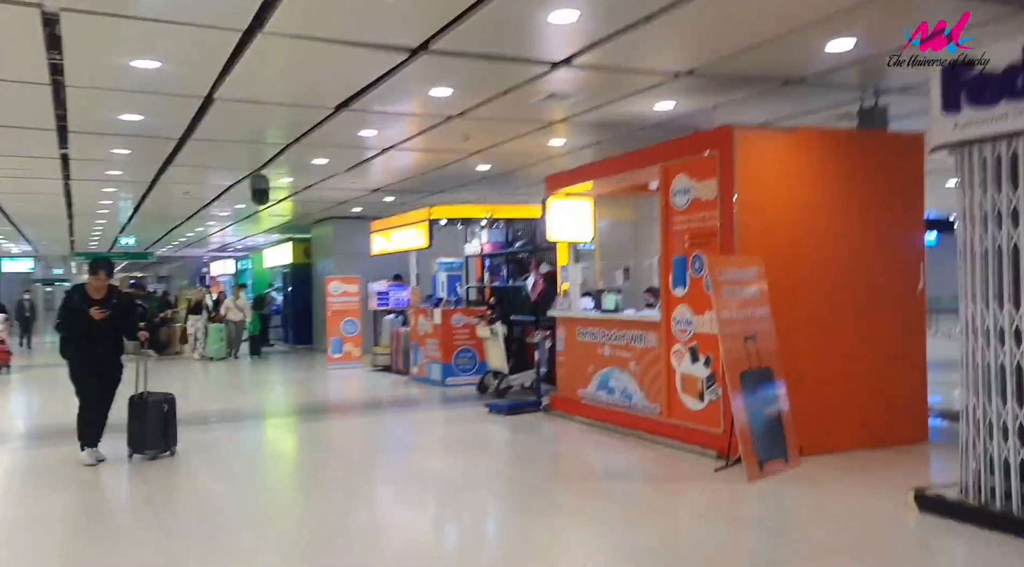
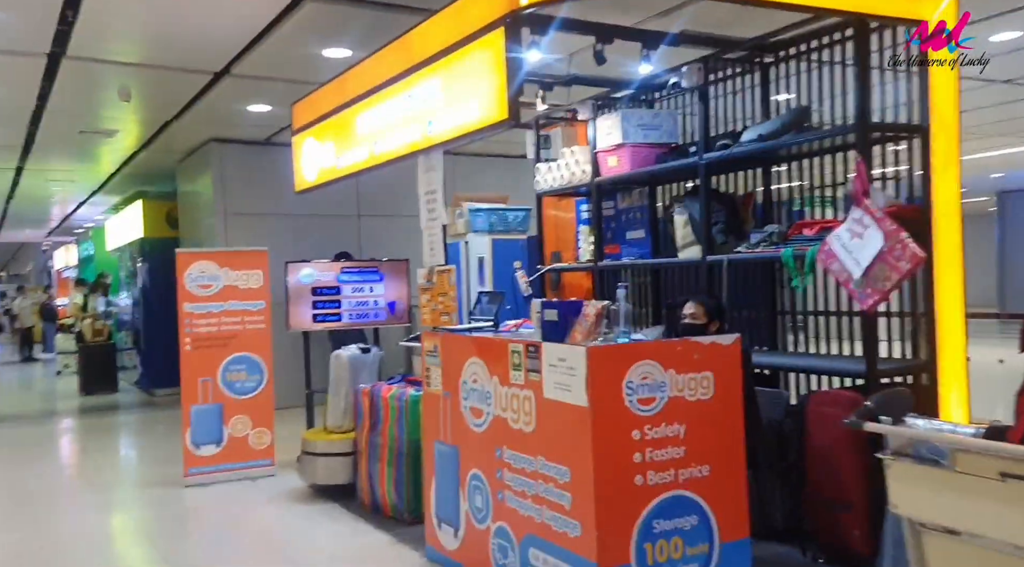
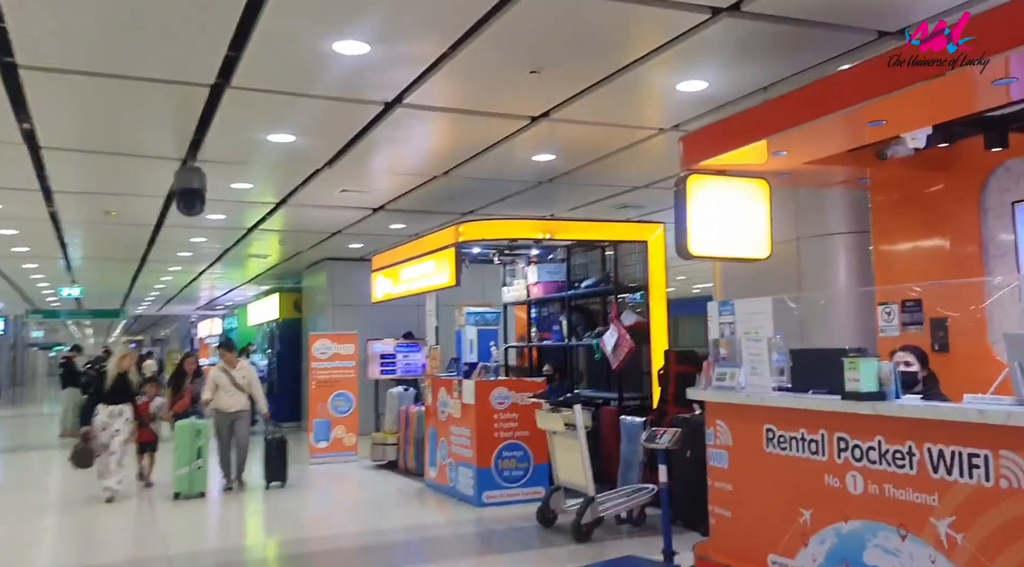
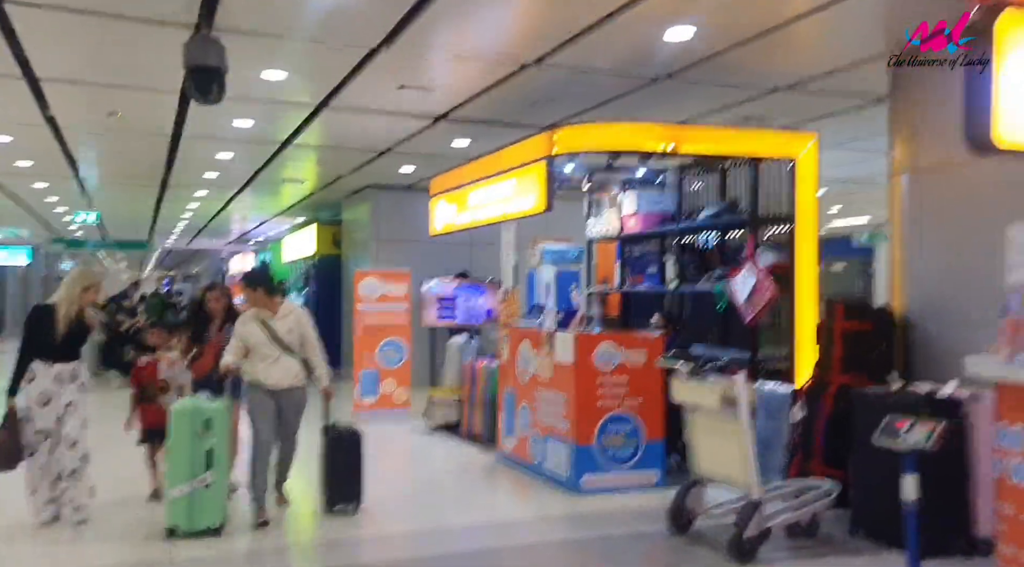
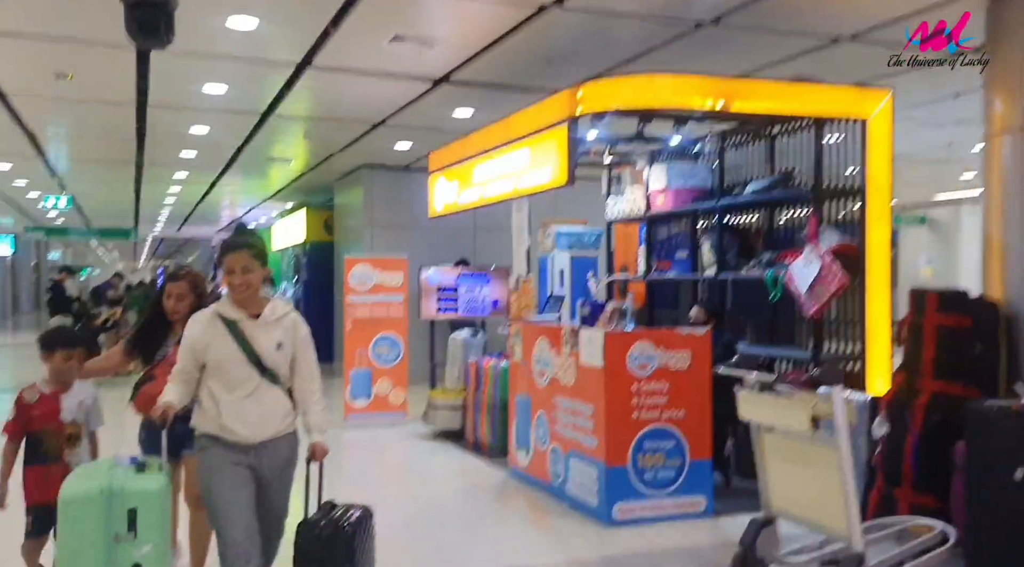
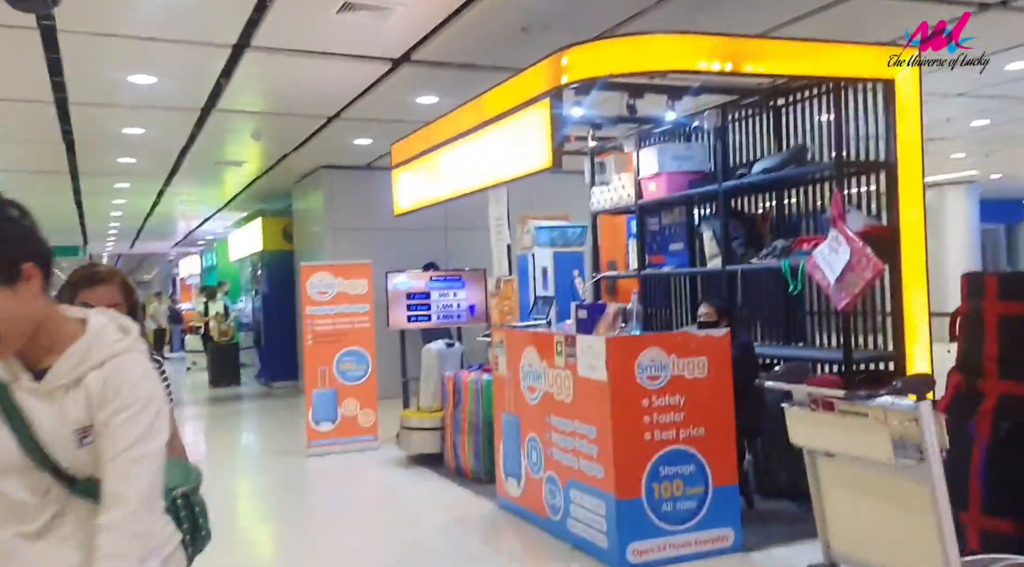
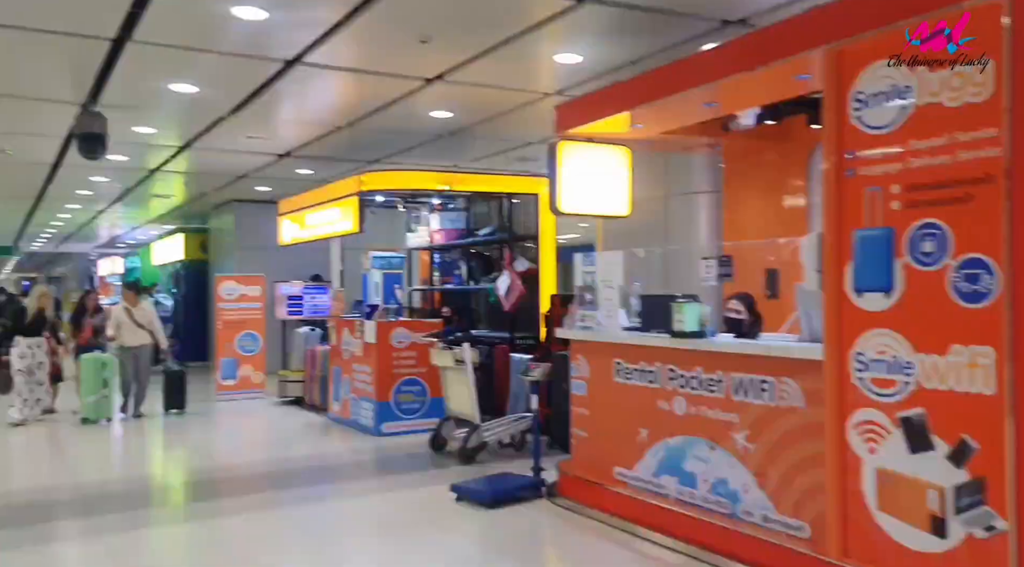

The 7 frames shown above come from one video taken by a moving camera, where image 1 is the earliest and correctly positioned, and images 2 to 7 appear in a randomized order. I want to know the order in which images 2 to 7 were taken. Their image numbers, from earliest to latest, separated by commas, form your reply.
7, 3, 4, 5, 6, 2
